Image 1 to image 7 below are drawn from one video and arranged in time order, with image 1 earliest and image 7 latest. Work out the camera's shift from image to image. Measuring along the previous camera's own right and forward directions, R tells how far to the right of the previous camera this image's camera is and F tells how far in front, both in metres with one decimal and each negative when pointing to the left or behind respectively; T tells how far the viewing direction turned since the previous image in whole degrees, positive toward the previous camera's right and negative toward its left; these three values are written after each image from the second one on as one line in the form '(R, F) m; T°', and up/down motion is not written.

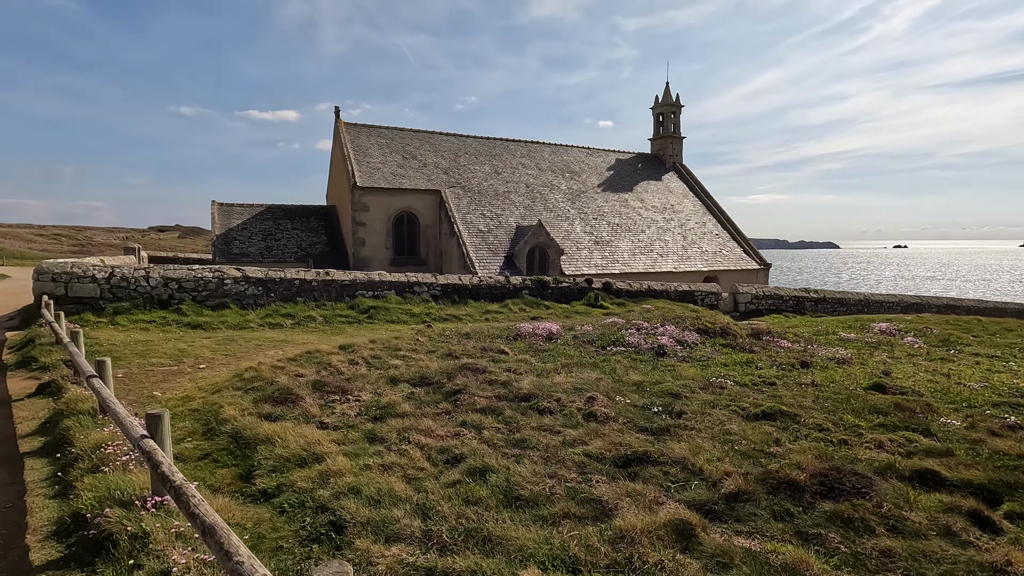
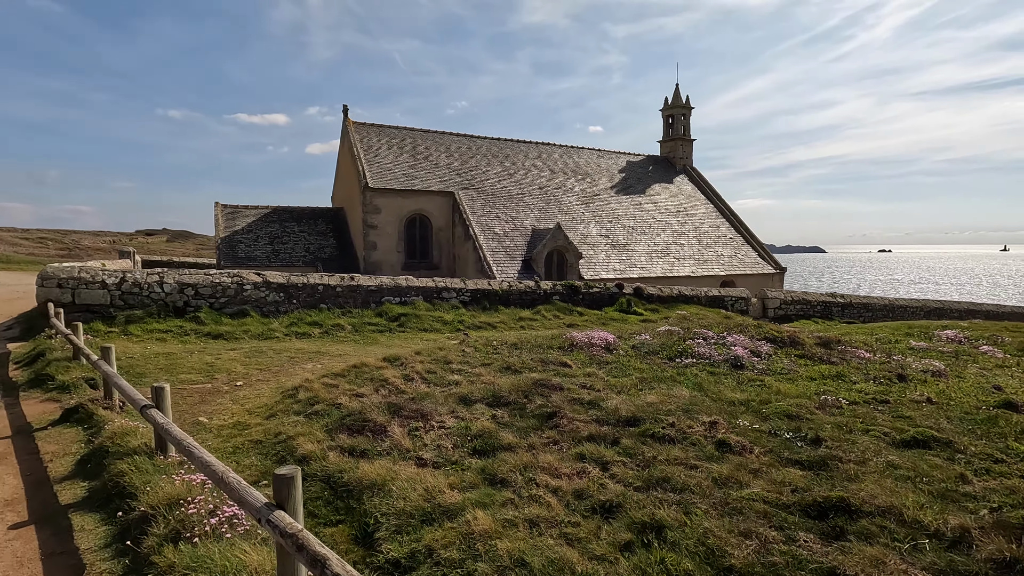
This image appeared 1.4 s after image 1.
(-1.3, +0.9) m; +1°
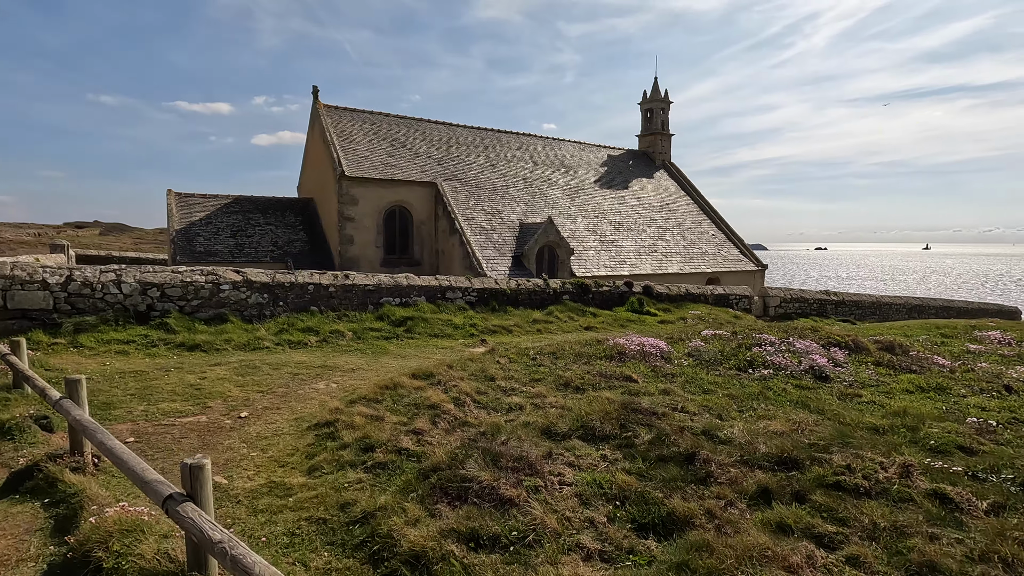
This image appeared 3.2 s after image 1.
(-1.5, +1.5) m; +5°
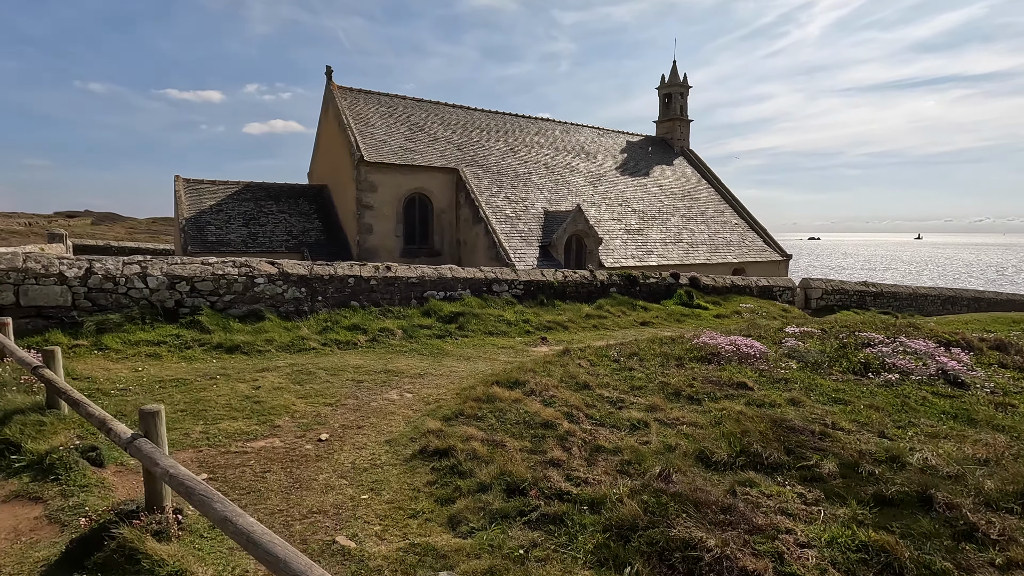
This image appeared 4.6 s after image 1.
(-1.3, +1.0) m; +1°
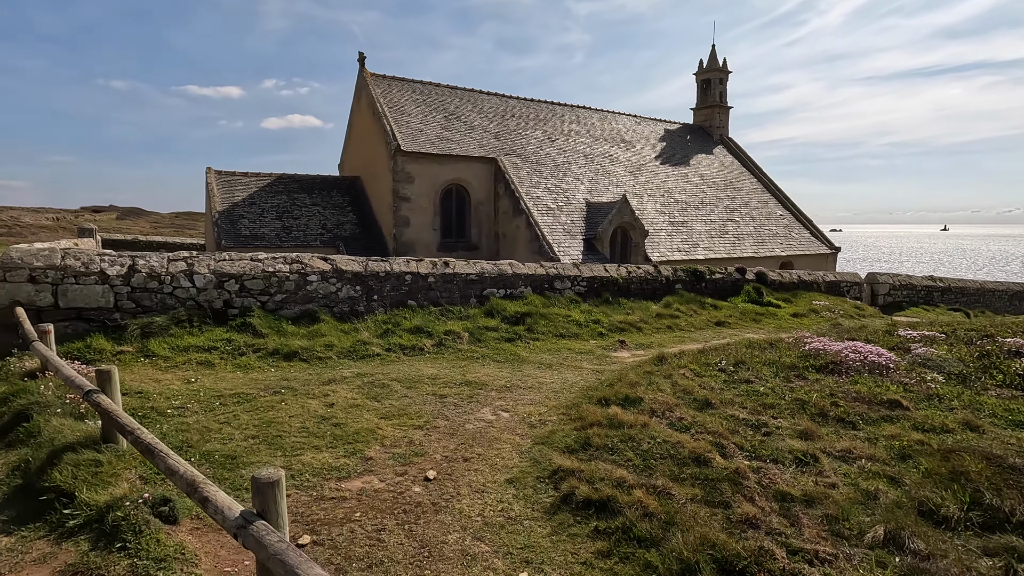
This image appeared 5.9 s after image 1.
(-1.0, +1.0) m; -2°
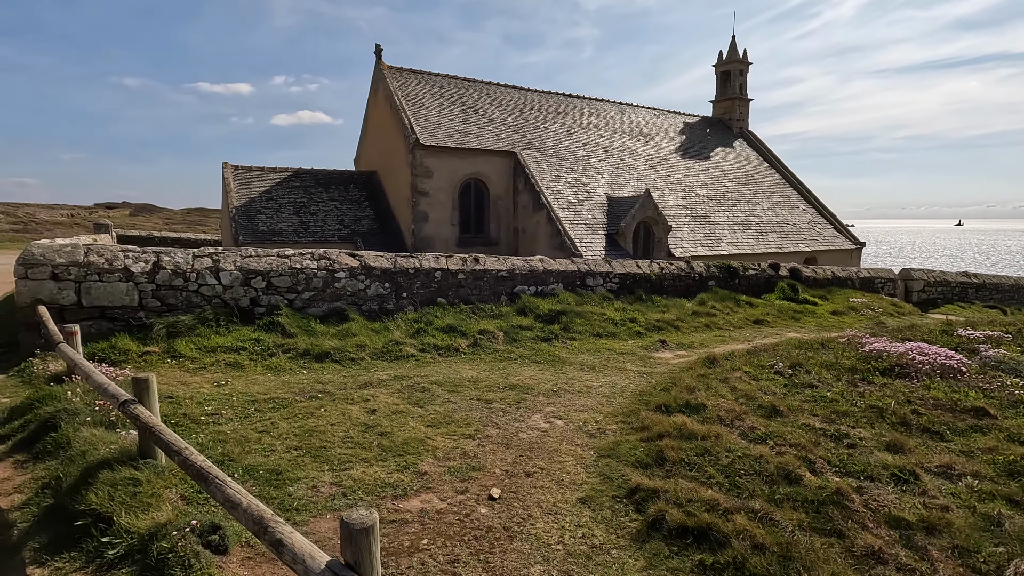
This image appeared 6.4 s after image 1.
(-0.4, +0.4) m; -1°
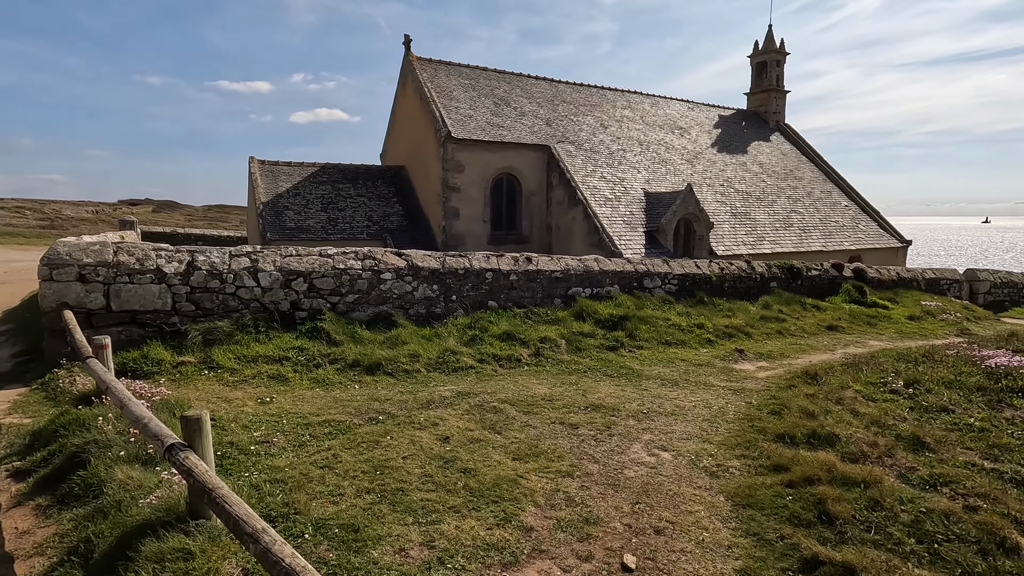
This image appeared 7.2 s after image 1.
(-0.7, +0.8) m; -2°
